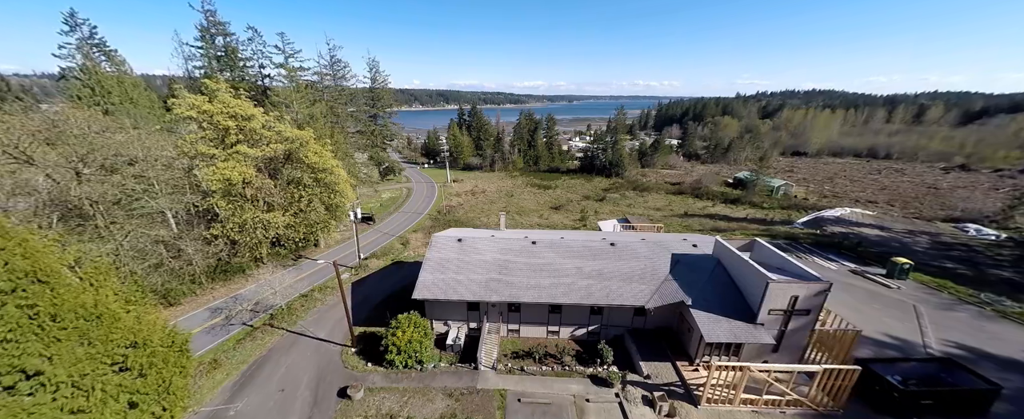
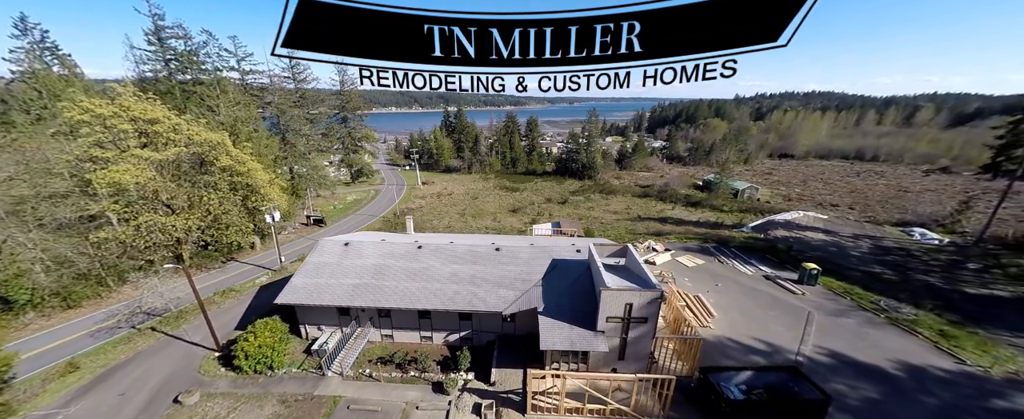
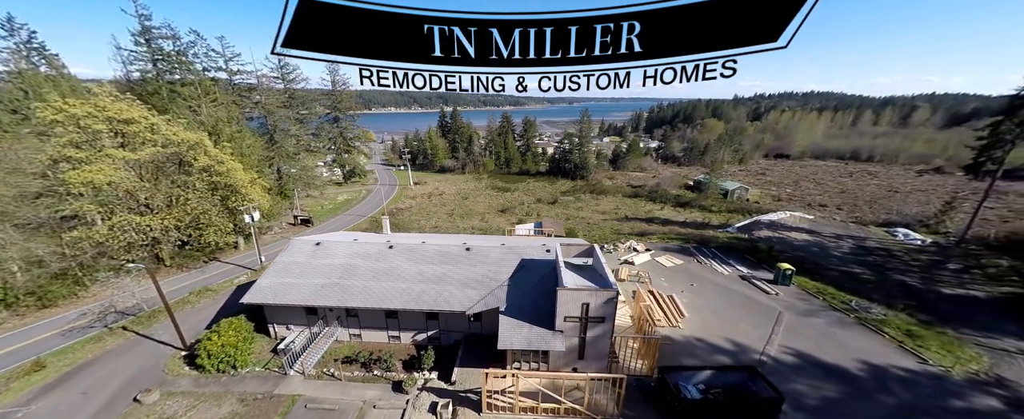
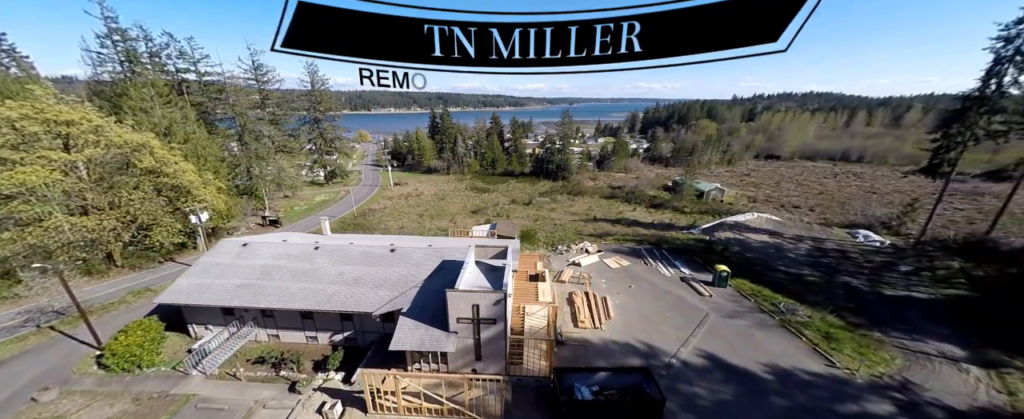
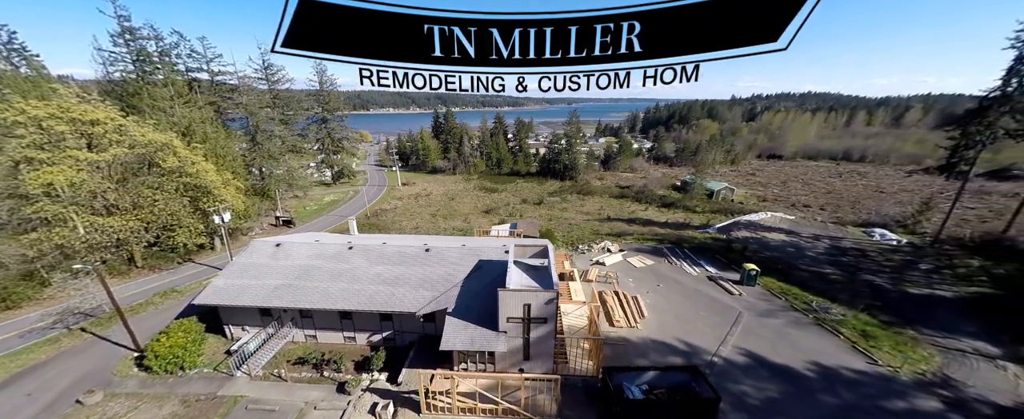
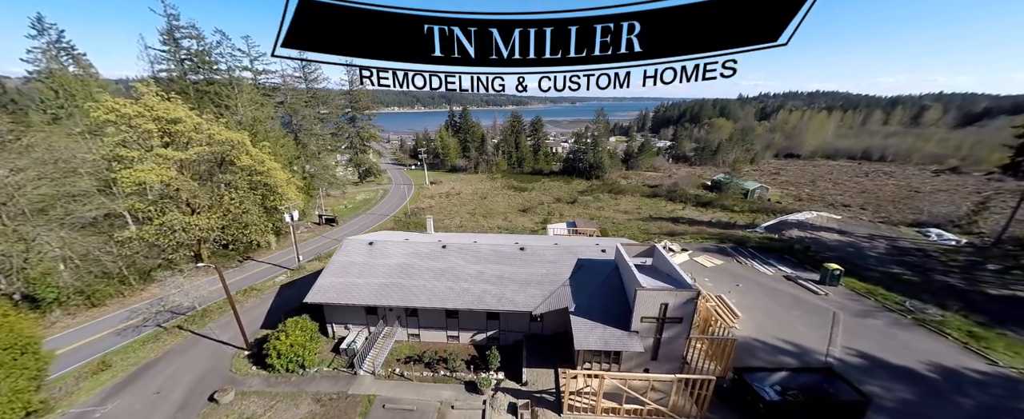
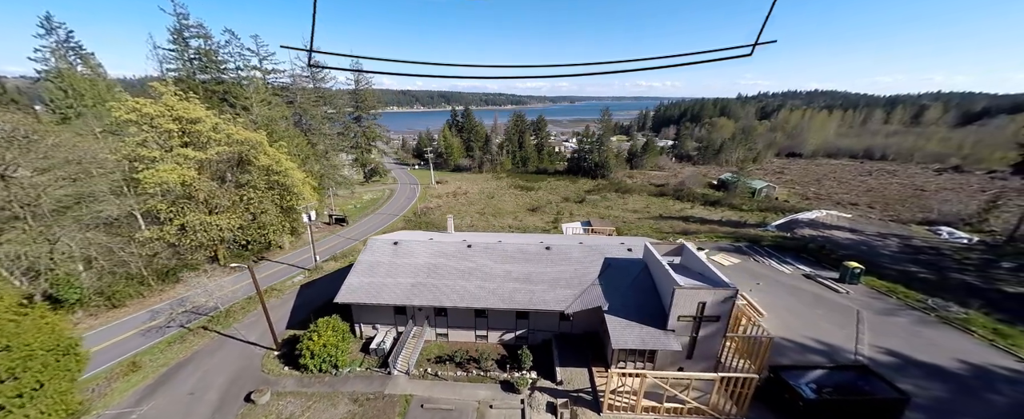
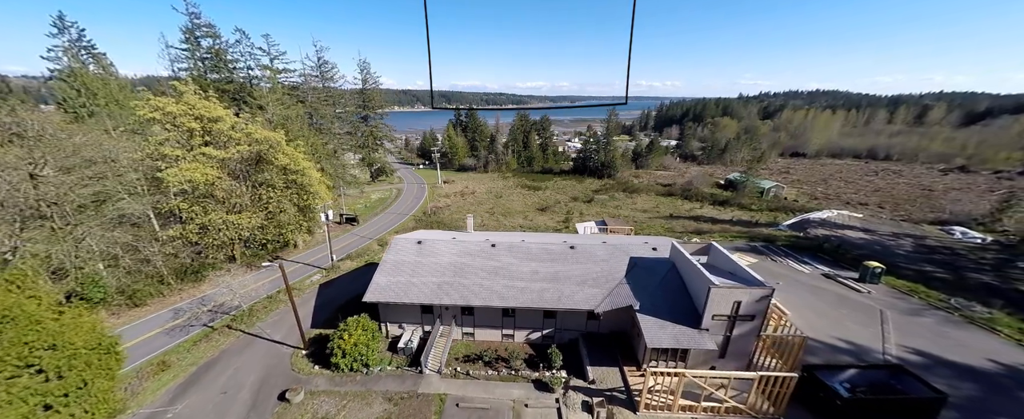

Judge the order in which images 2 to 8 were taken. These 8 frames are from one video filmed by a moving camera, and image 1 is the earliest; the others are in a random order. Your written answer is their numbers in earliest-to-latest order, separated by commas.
8, 7, 6, 2, 3, 5, 4
